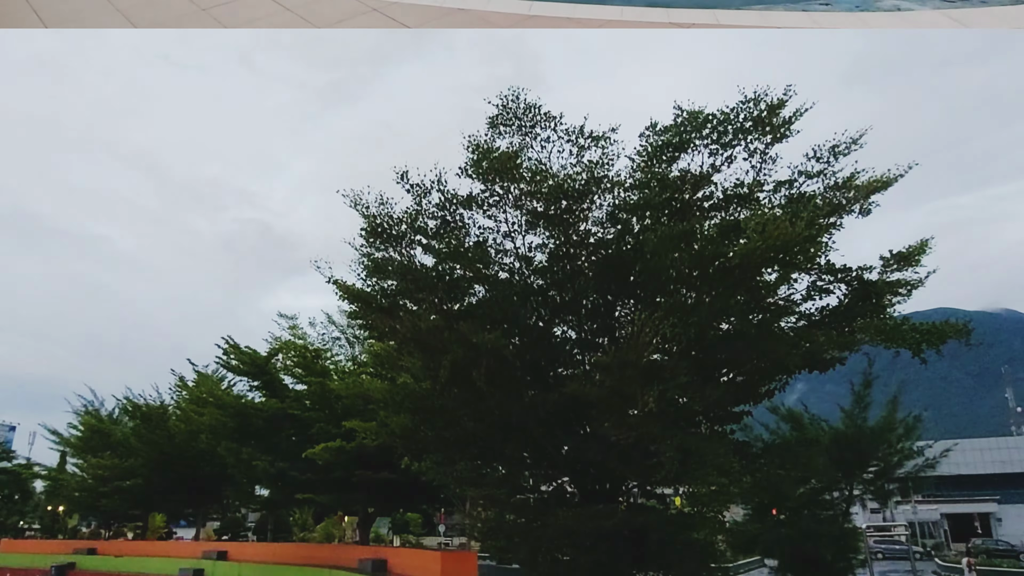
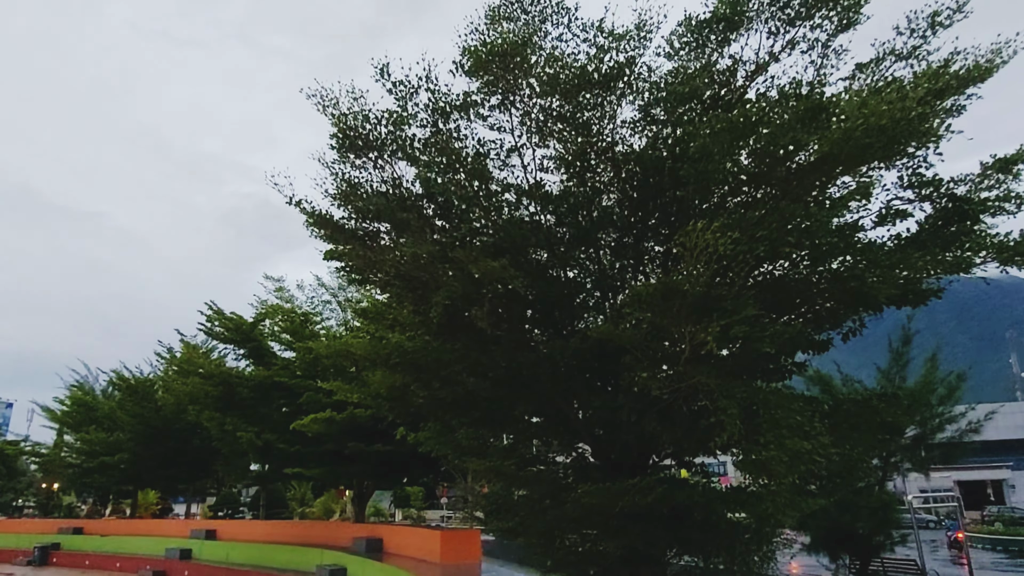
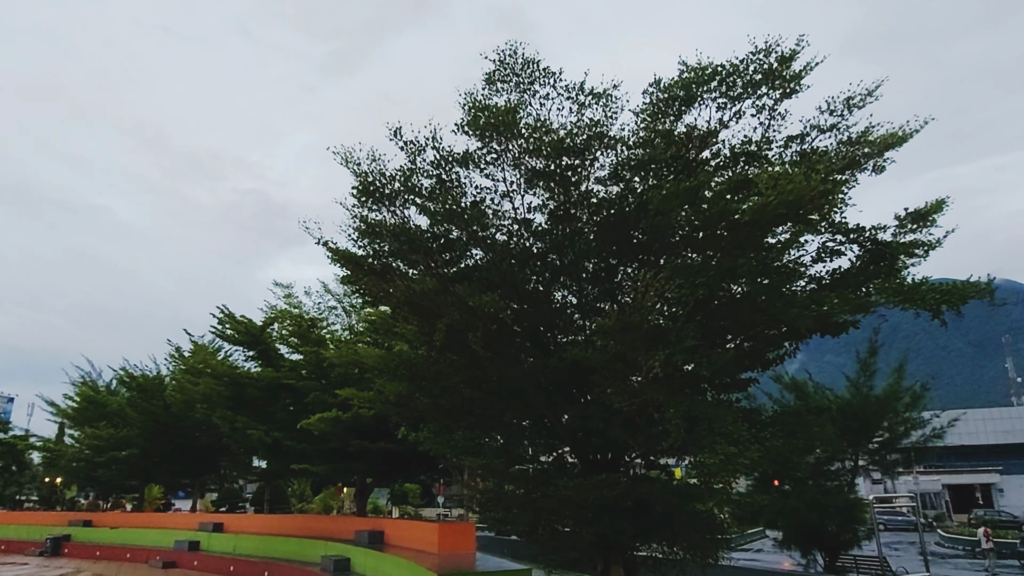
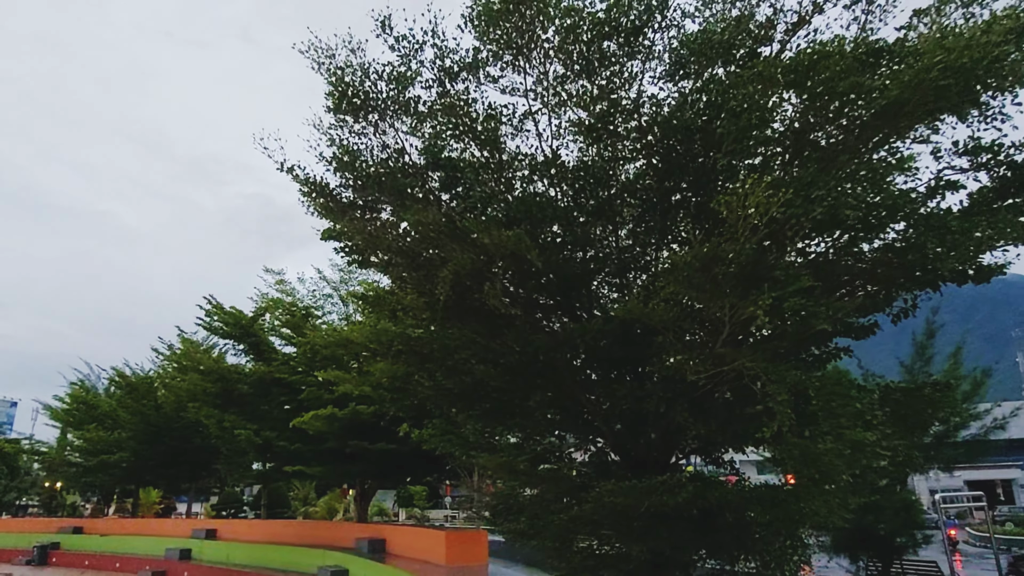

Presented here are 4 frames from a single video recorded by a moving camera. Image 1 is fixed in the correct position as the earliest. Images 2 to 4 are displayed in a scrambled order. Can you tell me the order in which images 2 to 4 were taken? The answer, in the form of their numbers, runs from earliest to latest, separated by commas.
3, 2, 4
